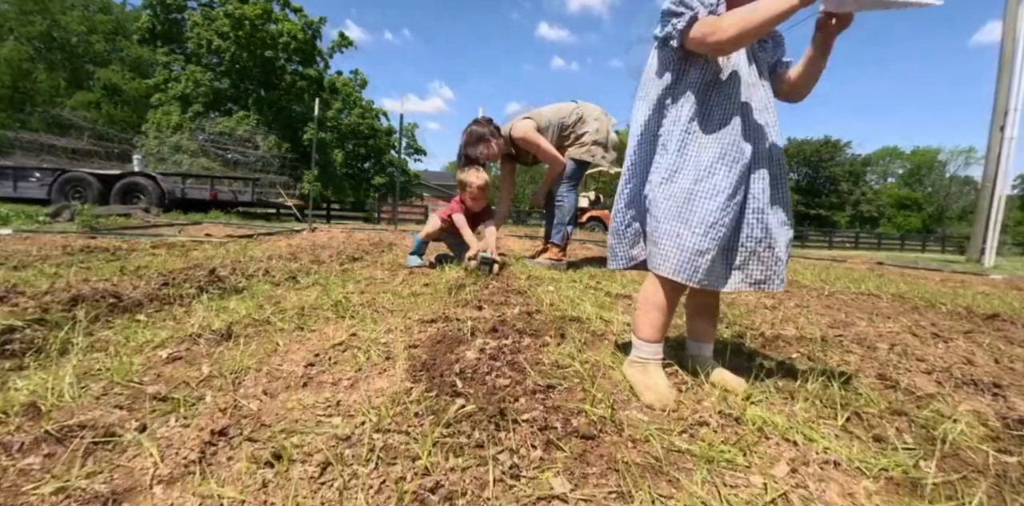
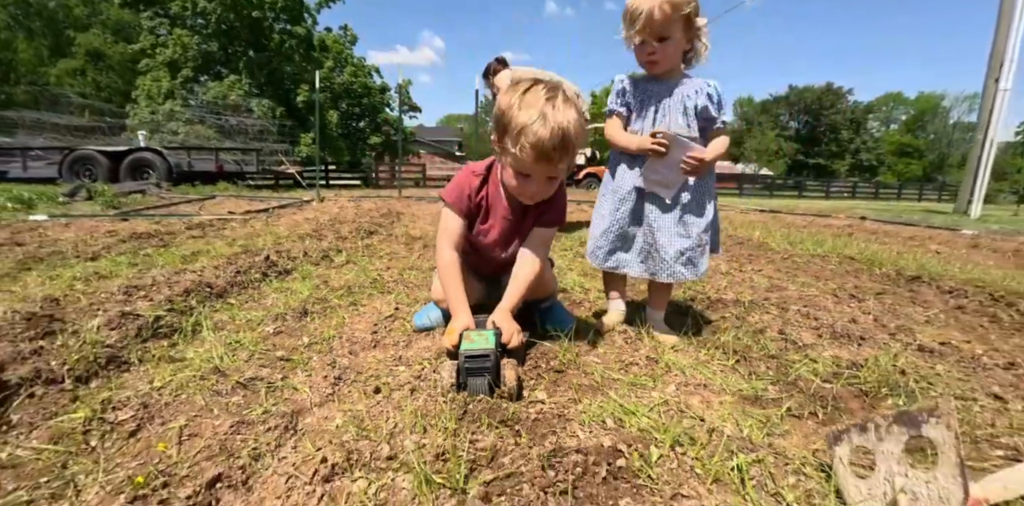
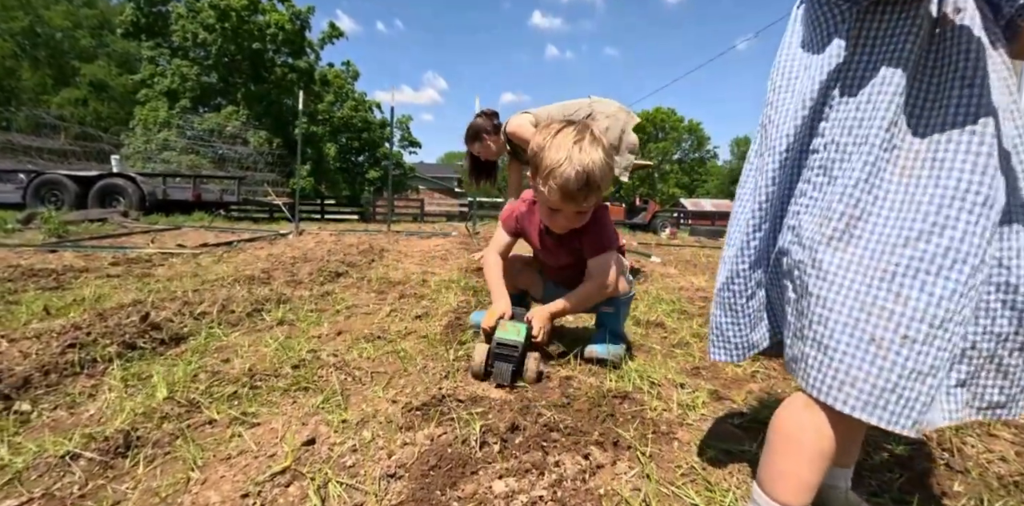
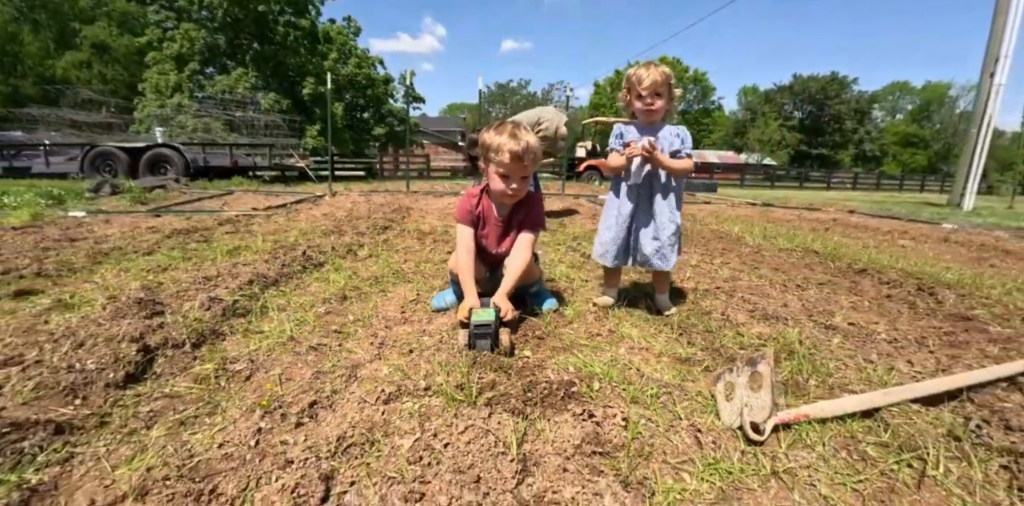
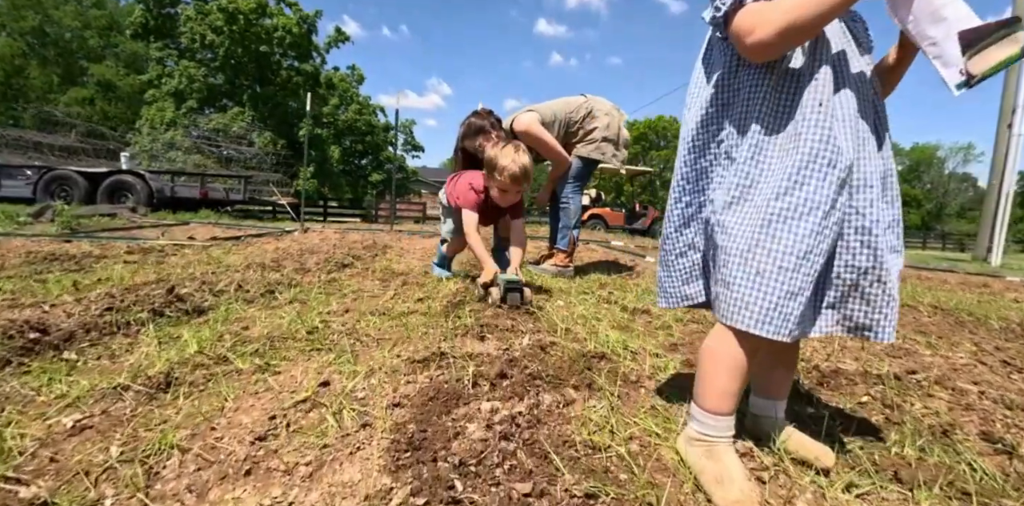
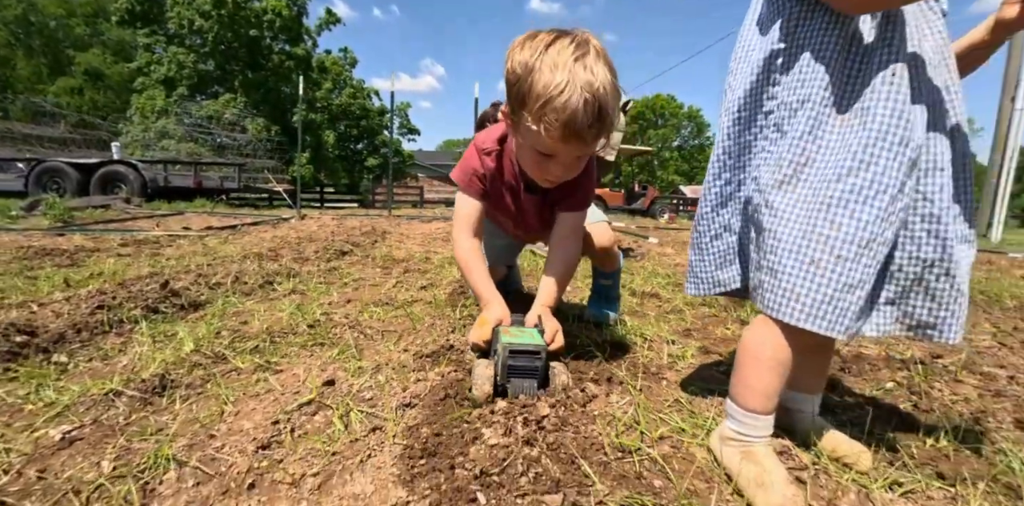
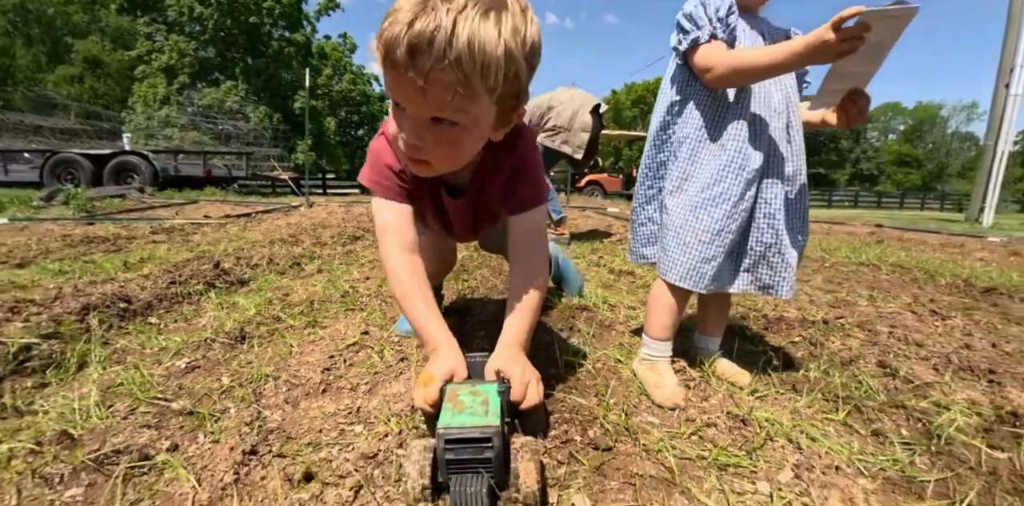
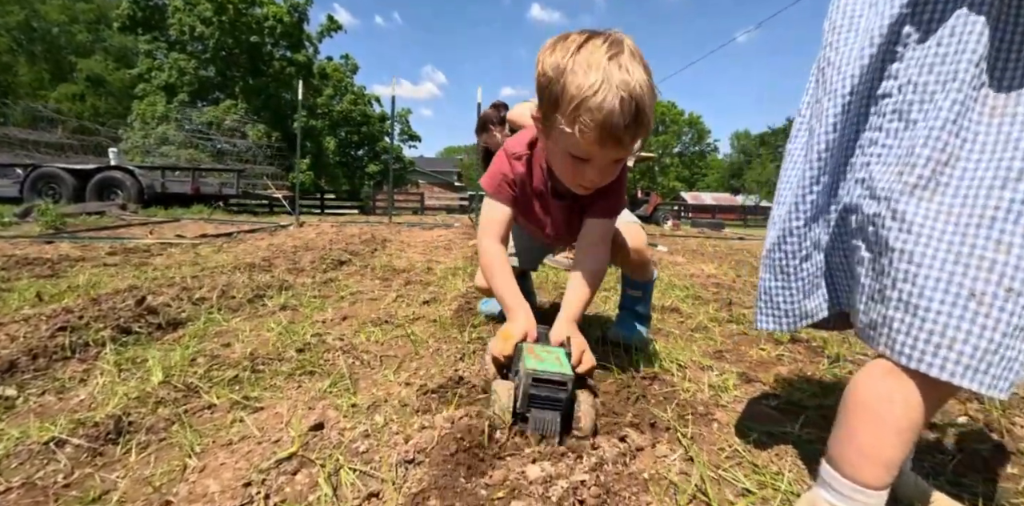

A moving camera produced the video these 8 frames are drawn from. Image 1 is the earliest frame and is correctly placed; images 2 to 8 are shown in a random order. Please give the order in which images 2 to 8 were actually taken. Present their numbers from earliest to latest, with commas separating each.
5, 3, 8, 6, 7, 2, 4
